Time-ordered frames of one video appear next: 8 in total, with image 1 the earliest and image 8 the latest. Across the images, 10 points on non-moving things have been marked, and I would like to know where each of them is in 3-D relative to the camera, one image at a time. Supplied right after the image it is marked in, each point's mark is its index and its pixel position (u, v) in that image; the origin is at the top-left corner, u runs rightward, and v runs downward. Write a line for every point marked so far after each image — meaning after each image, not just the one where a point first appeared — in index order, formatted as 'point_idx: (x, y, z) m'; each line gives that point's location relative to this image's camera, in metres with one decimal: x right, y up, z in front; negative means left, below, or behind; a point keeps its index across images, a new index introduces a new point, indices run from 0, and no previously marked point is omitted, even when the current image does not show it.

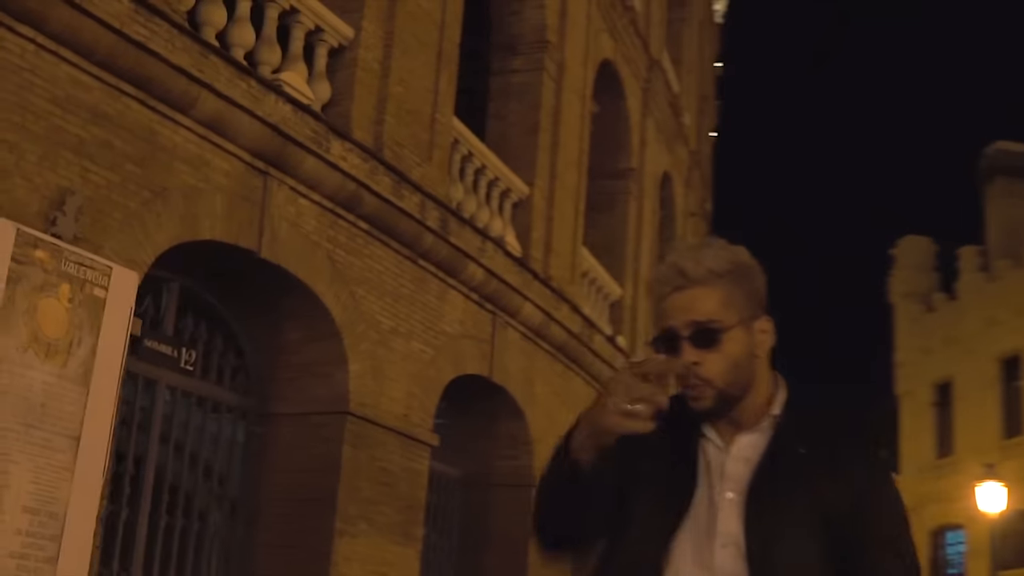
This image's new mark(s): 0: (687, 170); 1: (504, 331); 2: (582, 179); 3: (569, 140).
0: (+1.7, +1.1, +13.2) m
1: (0.0, -0.2, +7.7) m
2: (+0.5, +0.7, +9.4) m
3: (+0.4, +1.0, +9.2) m
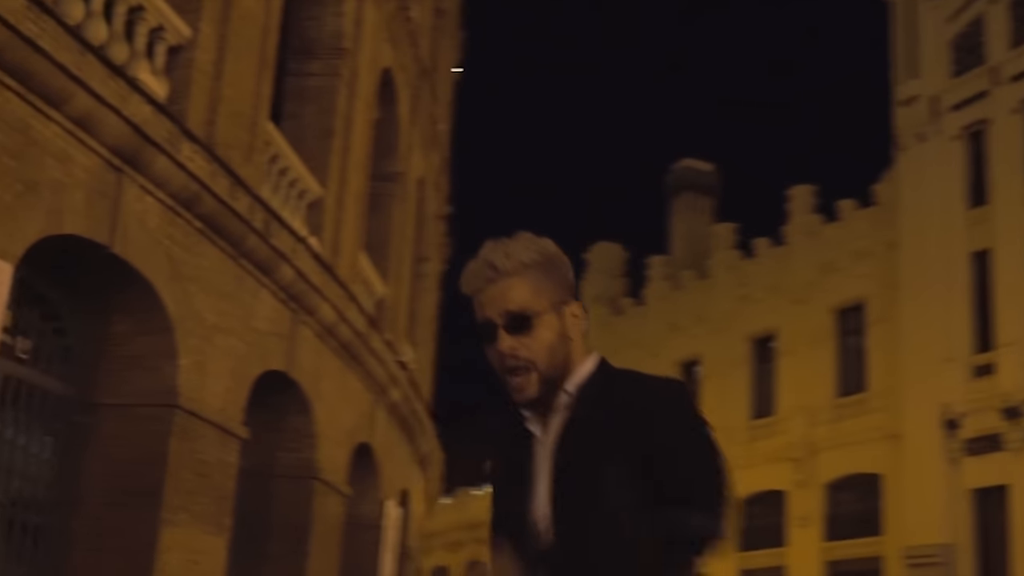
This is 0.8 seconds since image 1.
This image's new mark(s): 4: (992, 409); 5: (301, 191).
0: (-0.8, +1.1, +13.7) m
1: (-1.2, -0.2, +8.0) m
2: (-1.1, +0.7, +9.7) m
3: (-1.1, +1.0, +9.6) m
4: (+7.2, -1.8, +20.4) m
5: (-1.3, +0.6, +8.5) m
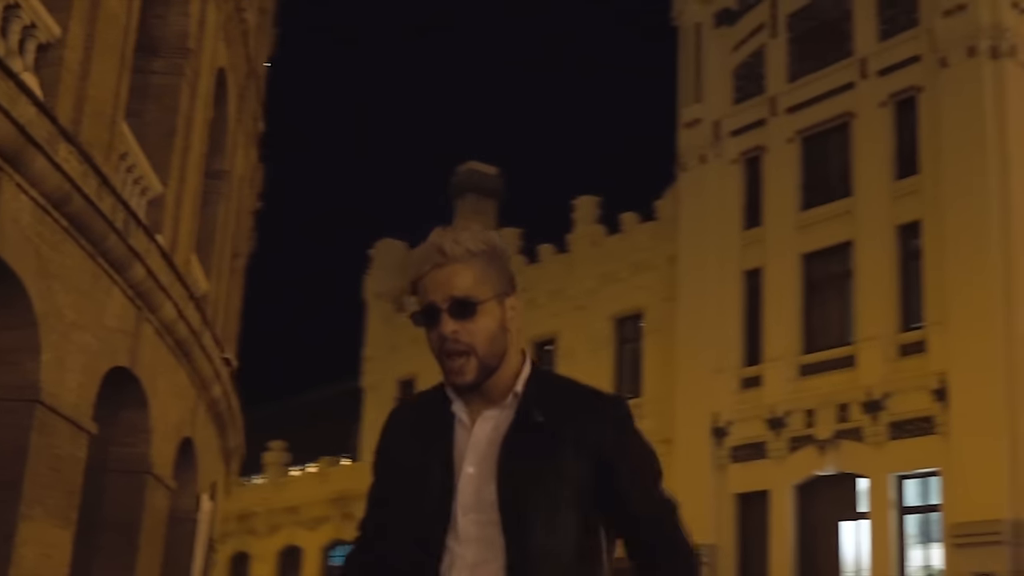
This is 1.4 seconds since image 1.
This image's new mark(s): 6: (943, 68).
0: (-2.6, +1.2, +13.8) m
1: (-2.2, -0.2, +8.1) m
2: (-2.3, +0.8, +9.9) m
3: (-2.2, +1.0, +9.7) m
4: (+4.0, -2.1, +21.8) m
5: (-2.3, +0.6, +8.6) m
6: (+6.2, +3.2, +19.9) m
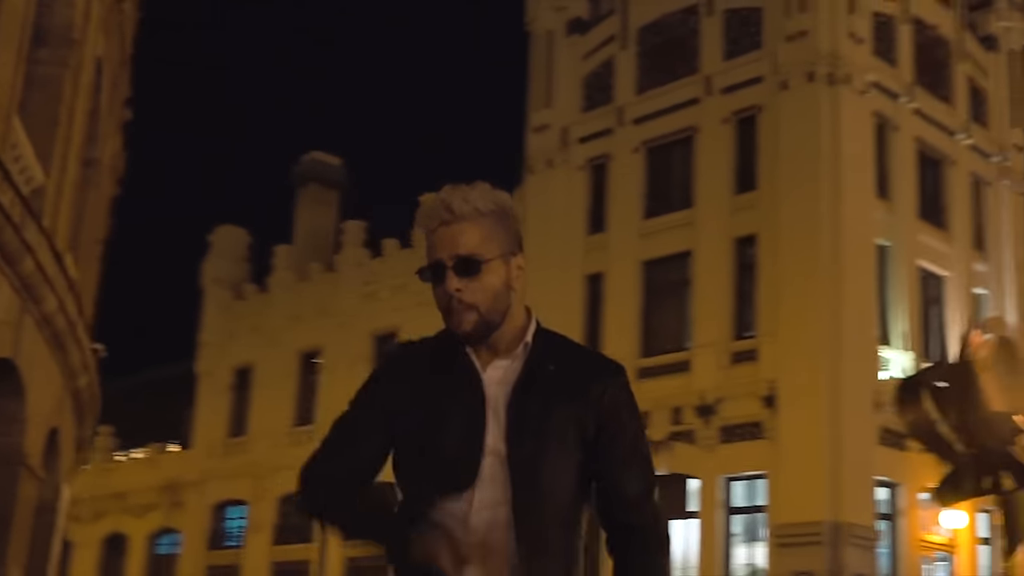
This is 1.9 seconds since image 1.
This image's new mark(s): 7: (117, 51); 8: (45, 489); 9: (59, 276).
0: (-4.0, +1.3, +13.8) m
1: (-2.9, -0.2, +8.2) m
2: (-3.1, +0.8, +9.9) m
3: (-3.1, +1.1, +9.7) m
4: (+1.4, -2.1, +22.5) m
5: (-3.0, +0.7, +8.6) m
6: (+4.1, +3.0, +20.9) m
7: (-3.4, +2.0, +11.7) m
8: (-3.6, -1.5, +10.4) m
9: (-2.8, +0.1, +8.6) m
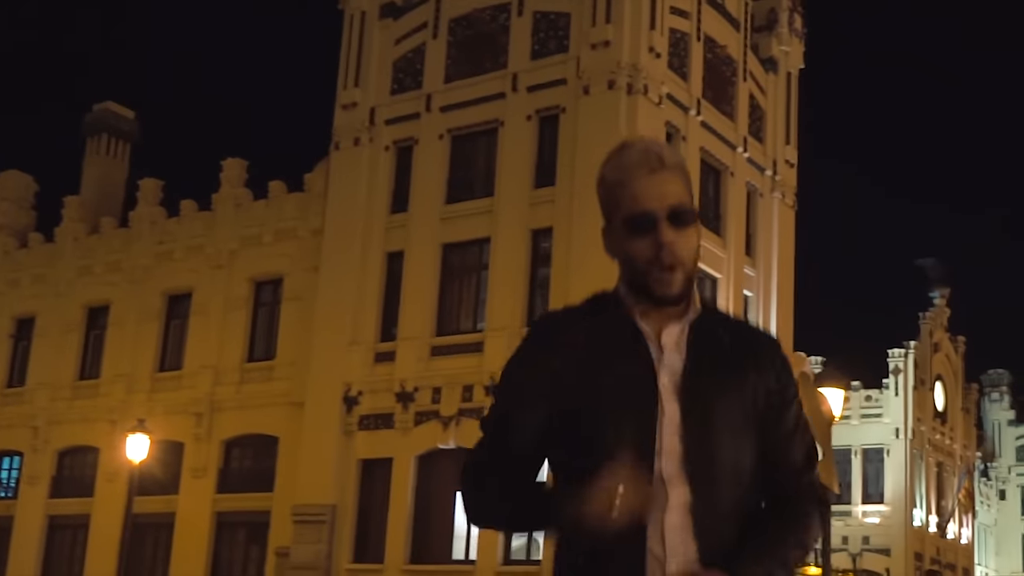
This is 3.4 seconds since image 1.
0: (-5.7, +1.7, +14.0) m
1: (-3.8, 0.0, +8.7) m
2: (-4.3, +1.1, +10.3) m
3: (-4.2, +1.3, +10.1) m
4: (-2.1, -1.8, +23.6) m
5: (-4.0, +0.9, +9.1) m
6: (+1.2, +3.2, +22.3) m
7: (-4.7, +2.3, +12.1) m
8: (-4.9, -1.2, +10.8) m
9: (-3.8, +0.3, +9.1) m
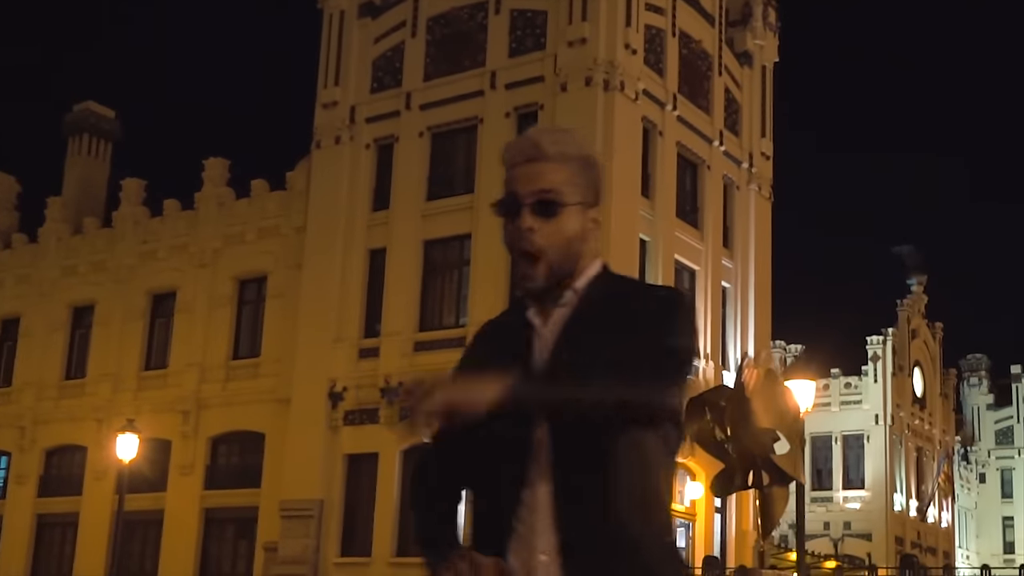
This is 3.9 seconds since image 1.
0: (-5.9, +1.7, +14.2) m
1: (-4.0, -0.1, +9.0) m
2: (-4.5, +1.0, +10.6) m
3: (-4.4, +1.3, +10.4) m
4: (-2.4, -1.7, +23.9) m
5: (-4.1, +0.8, +9.4) m
6: (+0.8, +3.2, +22.7) m
7: (-5.0, +2.3, +12.3) m
8: (-5.1, -1.3, +11.1) m
9: (-4.0, +0.2, +9.4) m
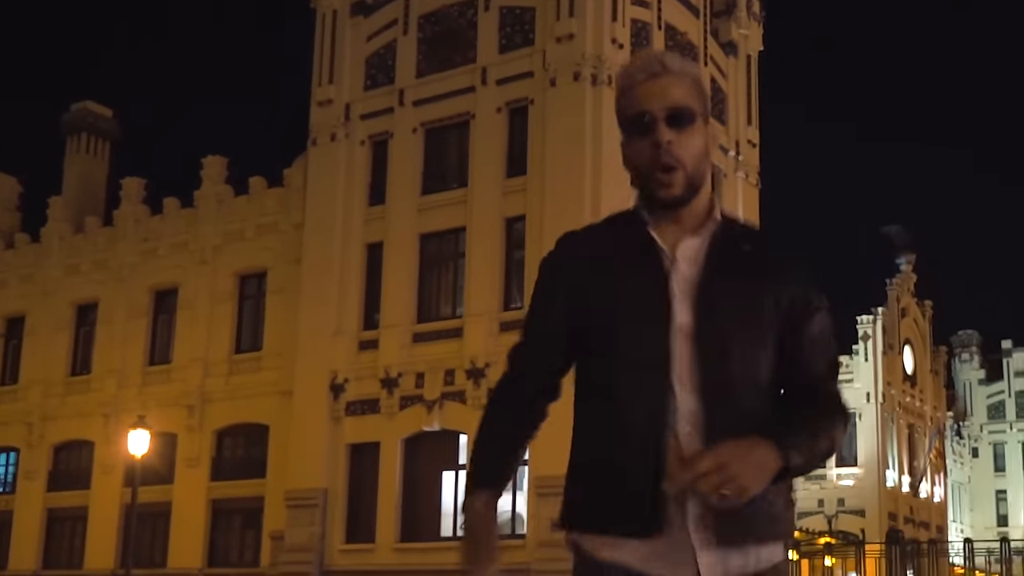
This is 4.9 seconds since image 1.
0: (-6.0, +1.6, +14.8) m
1: (-4.0, -0.1, +9.6) m
2: (-4.5, +0.9, +11.2) m
3: (-4.4, +1.2, +11.0) m
4: (-2.5, -1.6, +24.5) m
5: (-4.2, +0.7, +10.0) m
6: (+0.7, +3.4, +23.3) m
7: (-5.1, +2.2, +12.9) m
8: (-5.1, -1.4, +11.7) m
9: (-4.0, +0.1, +10.0) m
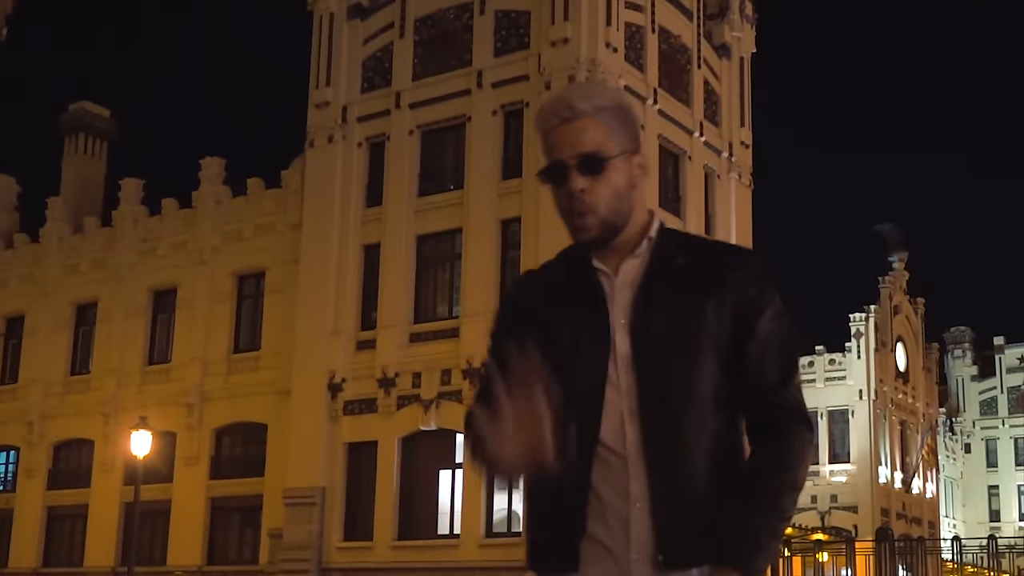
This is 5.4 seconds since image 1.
0: (-6.1, +1.6, +15.1) m
1: (-4.0, -0.2, +9.9) m
2: (-4.6, +0.9, +11.5) m
3: (-4.5, +1.1, +11.3) m
4: (-2.5, -1.6, +24.8) m
5: (-4.2, +0.7, +10.2) m
6: (+0.6, +3.4, +23.5) m
7: (-5.1, +2.1, +13.2) m
8: (-5.1, -1.4, +12.0) m
9: (-4.0, +0.1, +10.3) m
